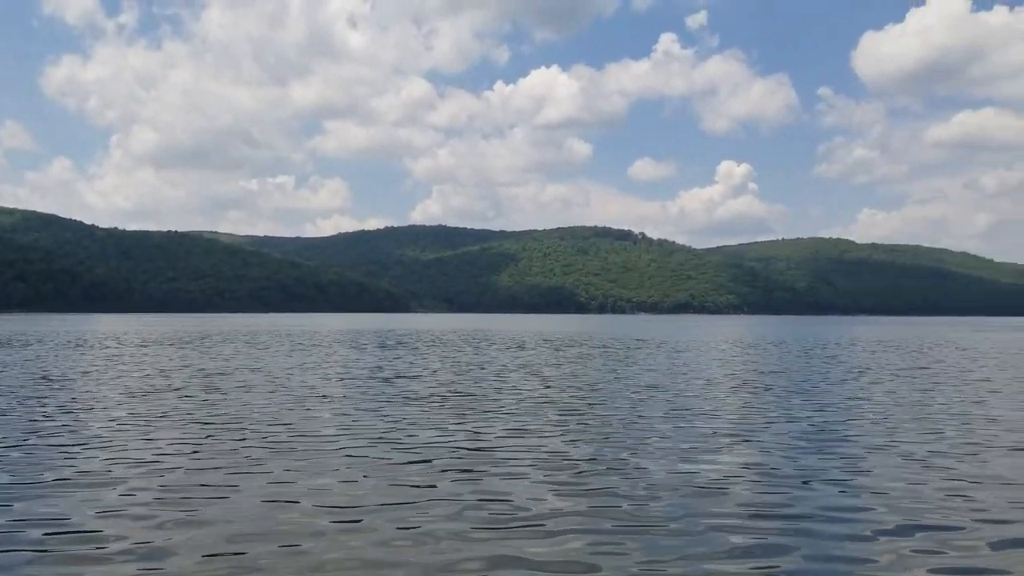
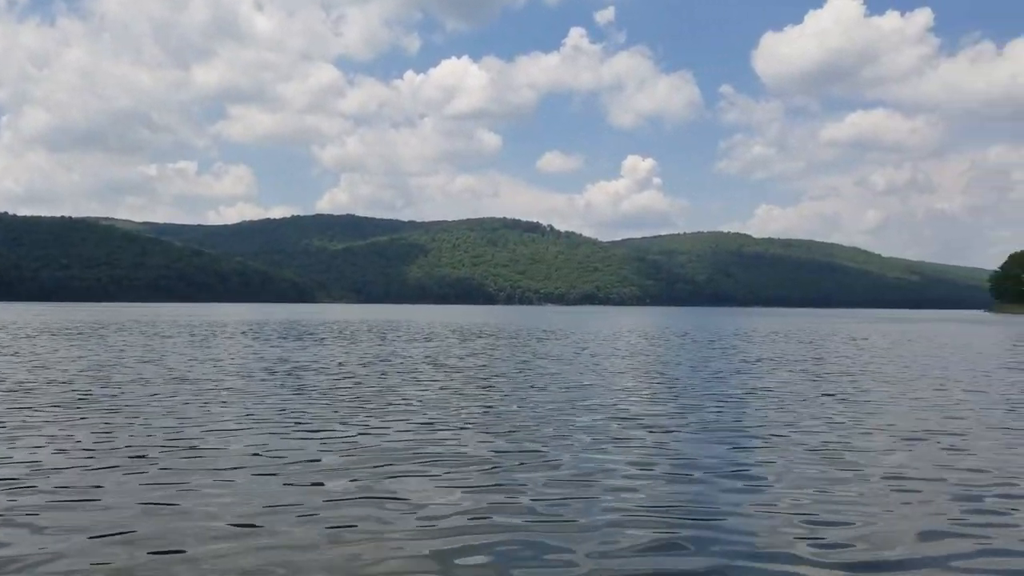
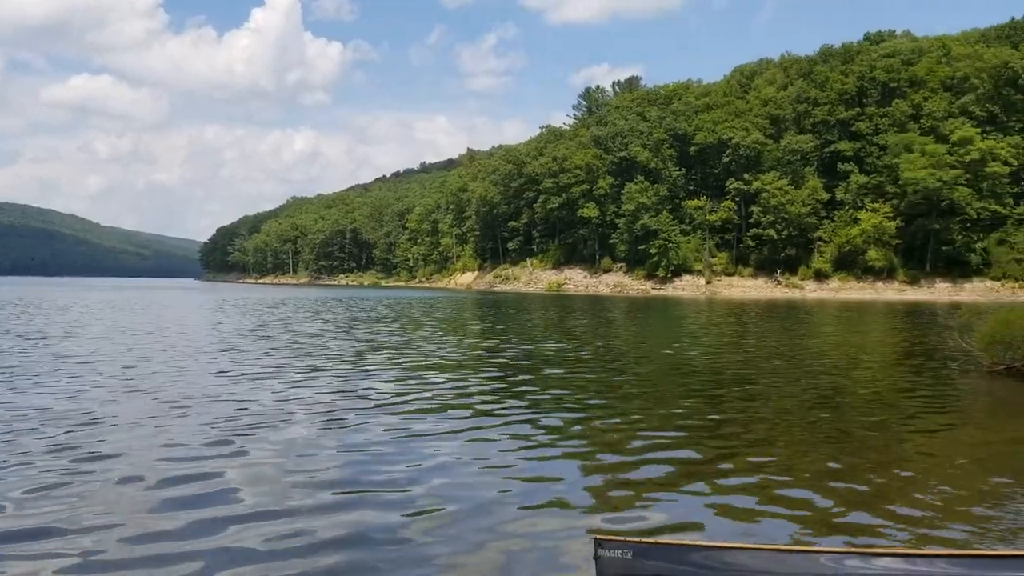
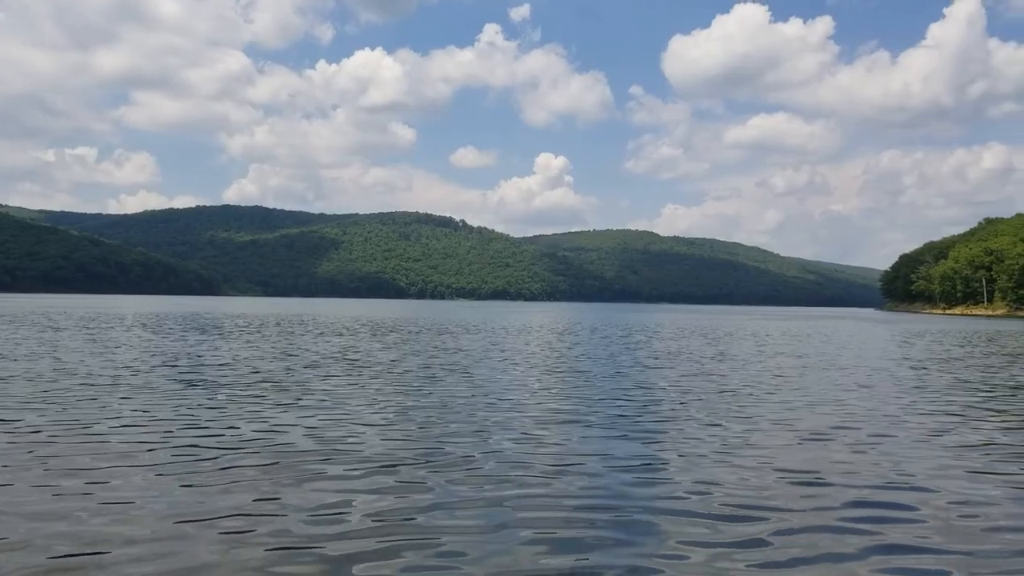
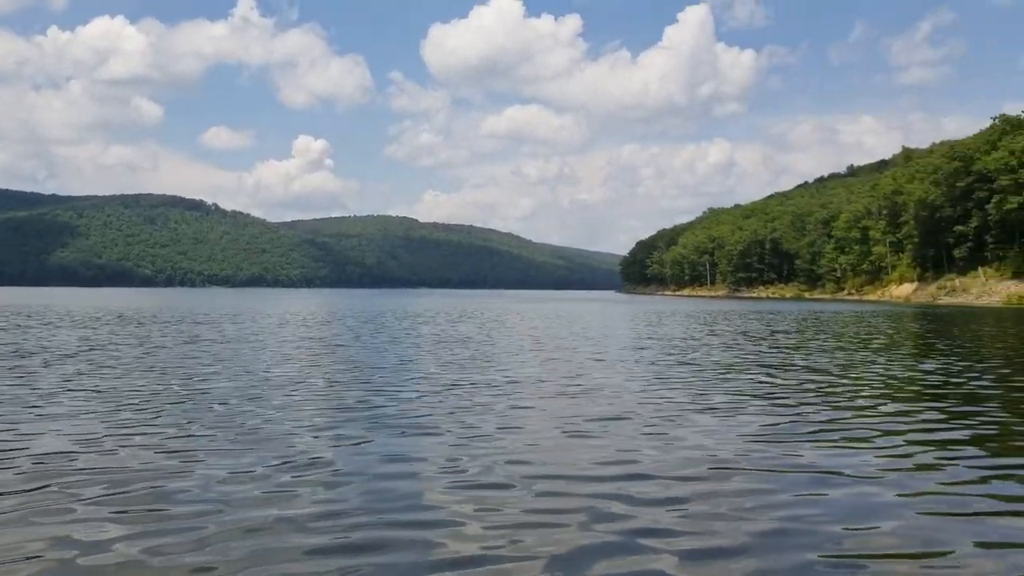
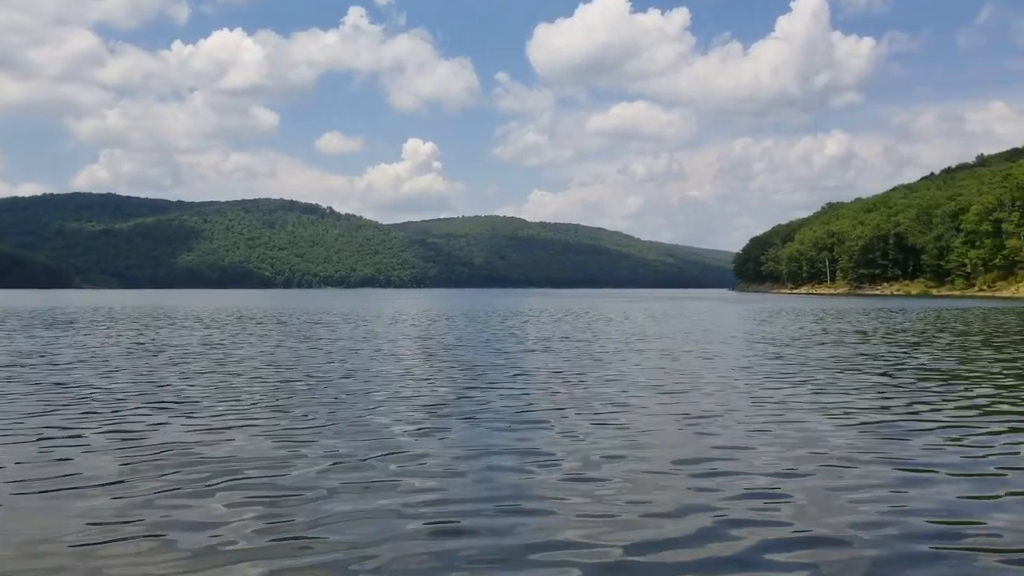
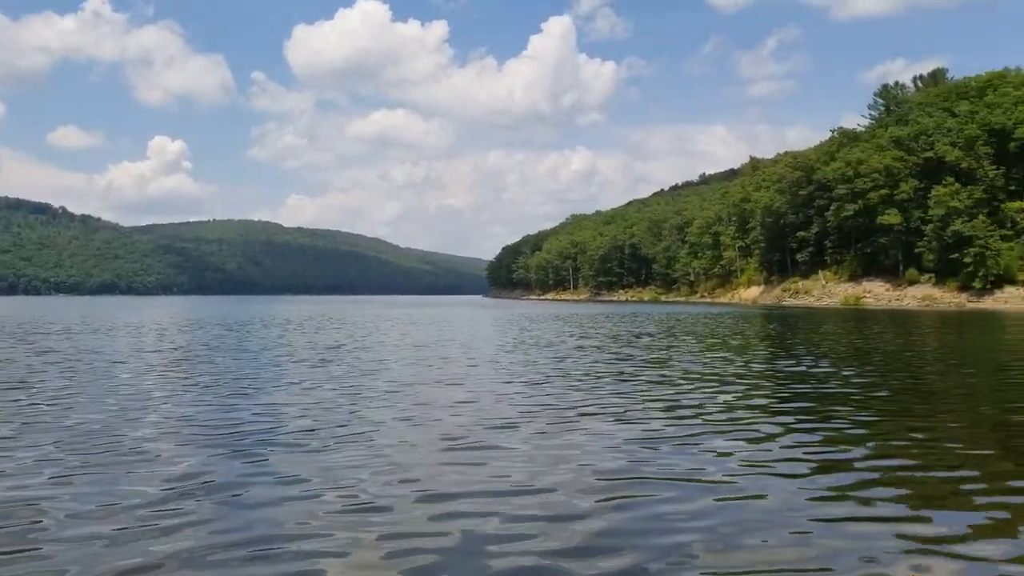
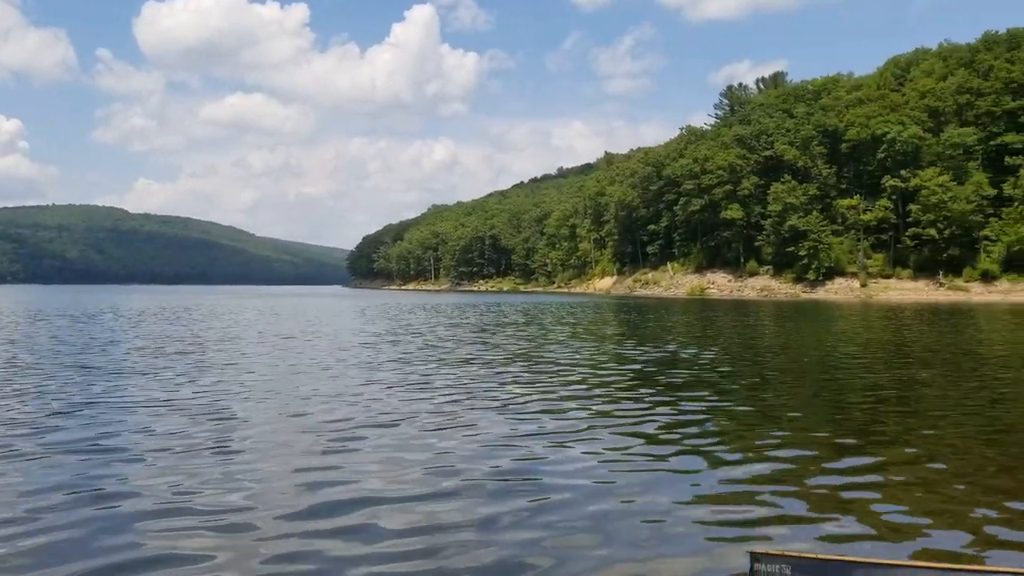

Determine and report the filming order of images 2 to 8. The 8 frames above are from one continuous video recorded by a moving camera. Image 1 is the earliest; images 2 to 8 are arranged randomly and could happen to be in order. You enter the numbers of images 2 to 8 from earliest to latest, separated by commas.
2, 4, 6, 5, 7, 8, 3
